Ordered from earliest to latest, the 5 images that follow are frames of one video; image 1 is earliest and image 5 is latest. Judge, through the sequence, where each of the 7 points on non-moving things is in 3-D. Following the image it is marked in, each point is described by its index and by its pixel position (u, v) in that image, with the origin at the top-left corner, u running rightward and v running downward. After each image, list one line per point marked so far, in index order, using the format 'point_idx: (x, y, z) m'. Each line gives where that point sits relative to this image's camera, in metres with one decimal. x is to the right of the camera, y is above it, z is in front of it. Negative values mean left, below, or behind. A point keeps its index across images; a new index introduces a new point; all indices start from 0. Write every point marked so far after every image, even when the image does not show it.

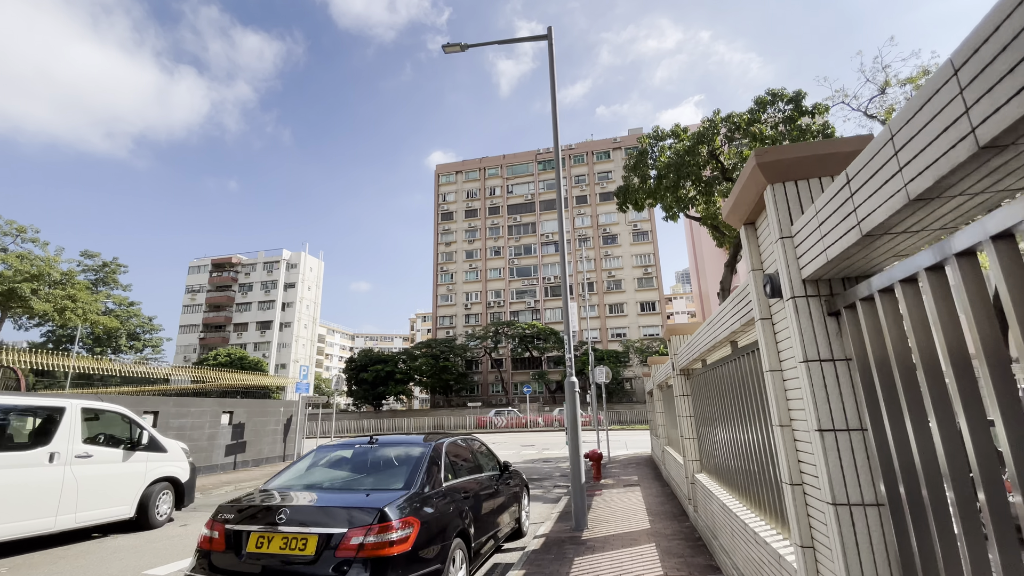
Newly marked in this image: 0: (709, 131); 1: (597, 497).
0: (+6.9, +5.5, +17.1) m
1: (+1.6, -3.9, +9.1) m
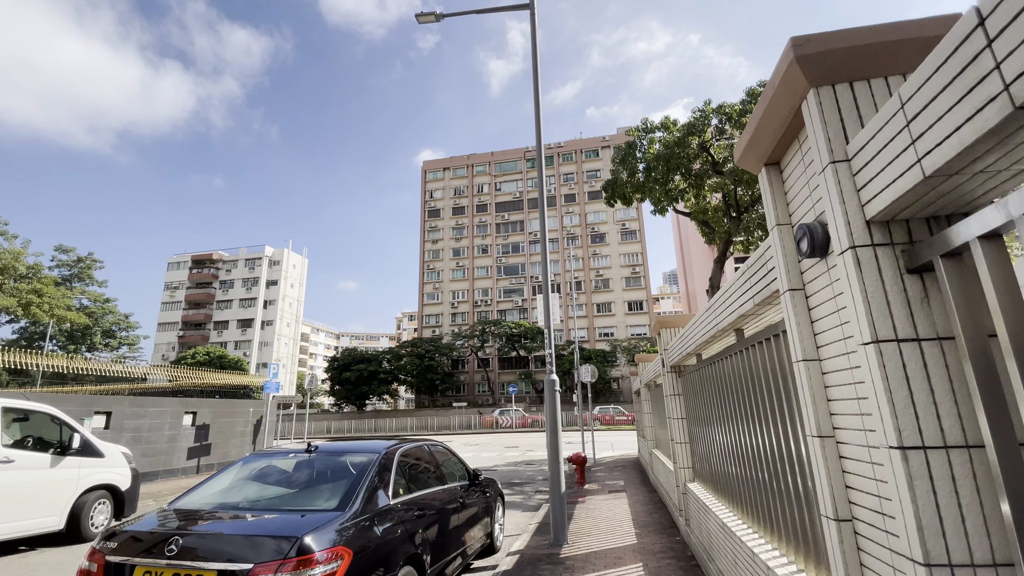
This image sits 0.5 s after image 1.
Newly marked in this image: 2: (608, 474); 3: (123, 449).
0: (+6.4, +5.6, +16.6) m
1: (+1.2, -3.8, +8.4) m
2: (+2.3, -4.4, +11.6) m
3: (-6.6, -2.7, +8.4) m
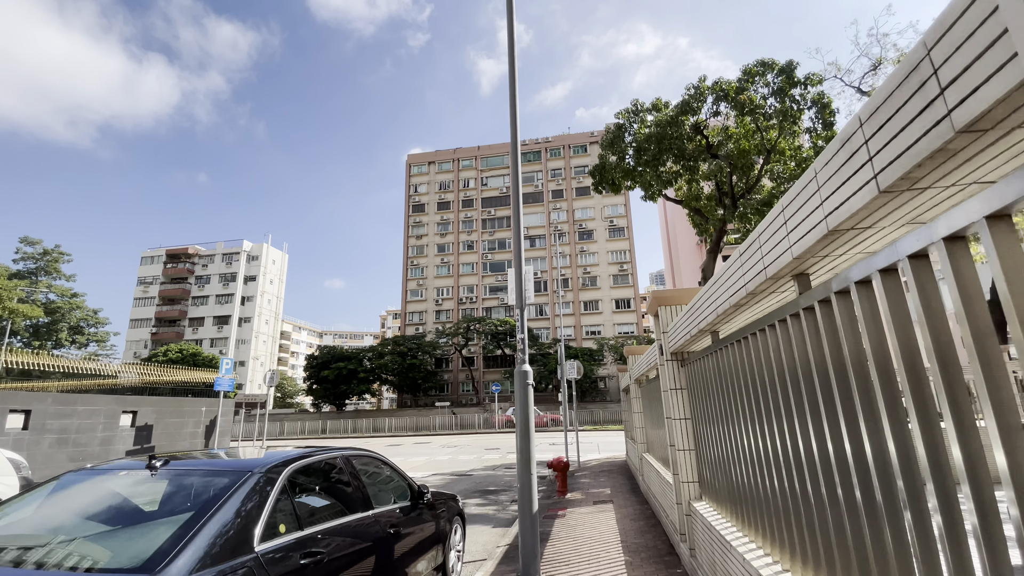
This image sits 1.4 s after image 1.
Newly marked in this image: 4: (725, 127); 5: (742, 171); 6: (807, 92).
0: (+5.7, +5.9, +15.5) m
1: (+0.7, -3.4, +7.2) m
2: (+1.7, -4.1, +10.4) m
3: (-7.1, -2.4, +7.0) m
4: (+6.9, +5.2, +15.8) m
5: (+7.4, +3.8, +15.8) m
6: (+8.8, +5.9, +14.6) m
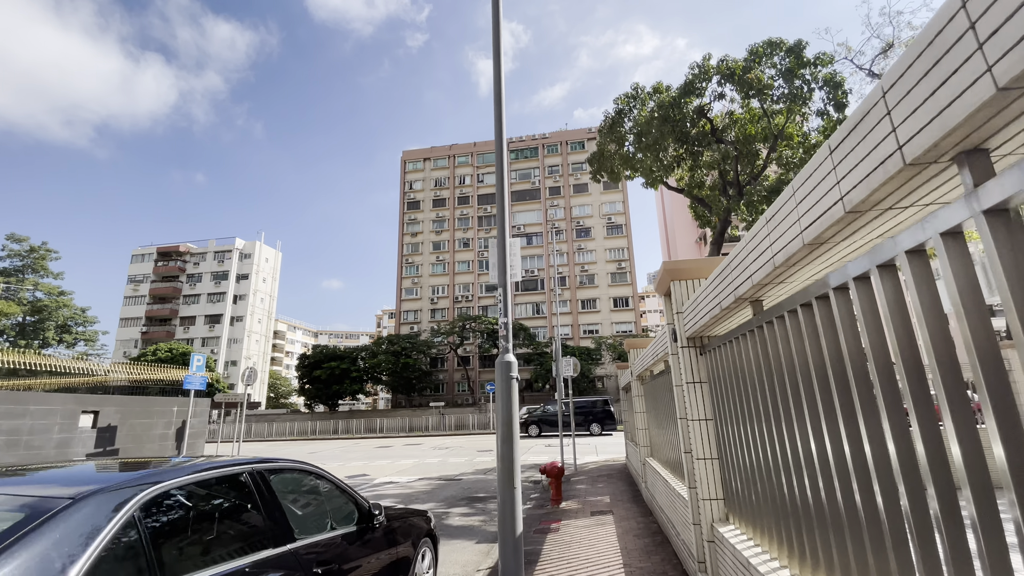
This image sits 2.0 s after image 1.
0: (+5.5, +6.1, +14.6) m
1: (+0.5, -3.2, +6.3) m
2: (+1.5, -3.8, +9.5) m
3: (-7.3, -2.1, +6.0) m
4: (+6.7, +5.4, +15.0) m
5: (+7.2, +4.0, +15.0) m
6: (+8.6, +6.1, +13.8) m
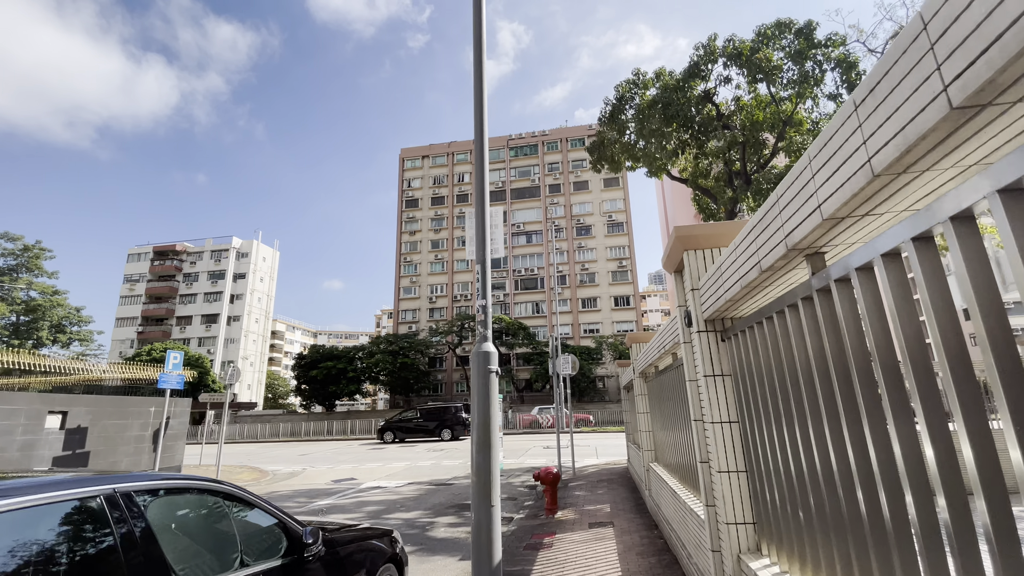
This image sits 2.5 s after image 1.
0: (+5.4, +6.3, +13.9) m
1: (+0.4, -3.0, +5.6) m
2: (+1.4, -3.7, +8.8) m
3: (-7.4, -2.0, +5.3) m
4: (+6.5, +5.5, +14.3) m
5: (+7.1, +4.1, +14.2) m
6: (+8.4, +6.3, +13.0) m
